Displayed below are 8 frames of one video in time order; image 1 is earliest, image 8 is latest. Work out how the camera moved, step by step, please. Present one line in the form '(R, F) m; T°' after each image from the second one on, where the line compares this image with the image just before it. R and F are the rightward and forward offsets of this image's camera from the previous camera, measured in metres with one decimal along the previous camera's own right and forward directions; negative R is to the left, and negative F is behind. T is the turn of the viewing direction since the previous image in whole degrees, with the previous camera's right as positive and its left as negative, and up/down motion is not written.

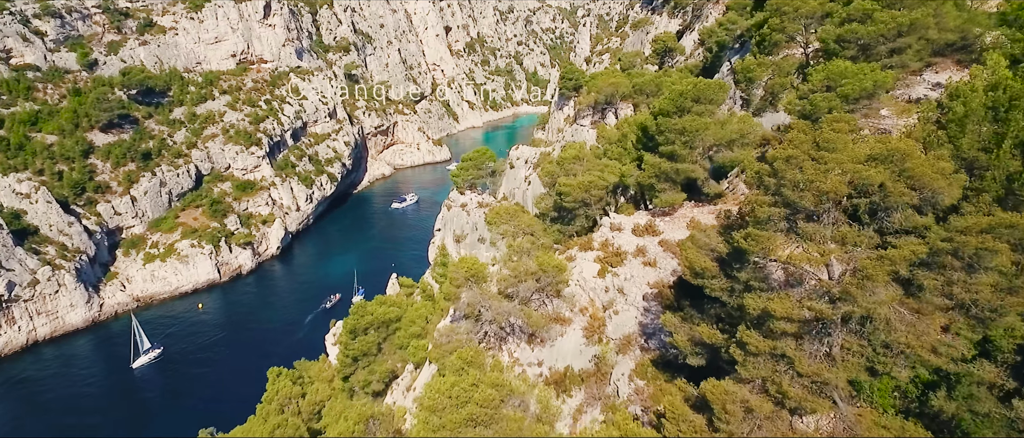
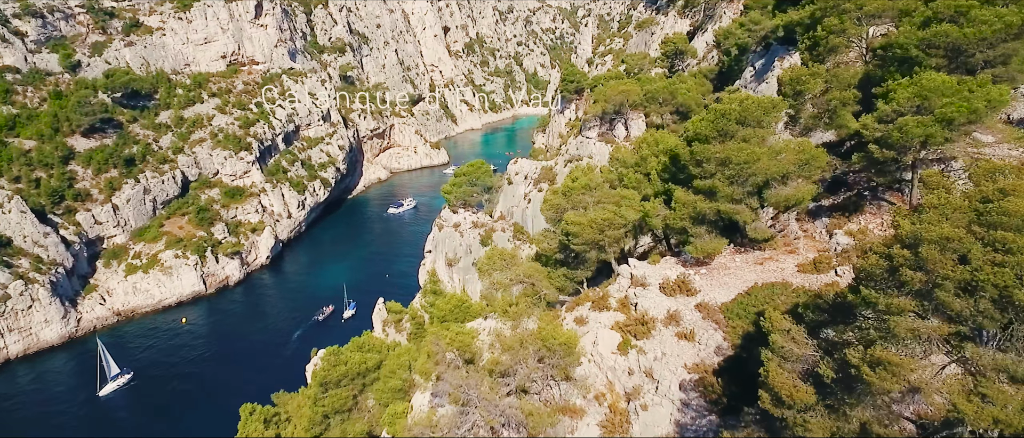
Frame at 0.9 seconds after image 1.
(+0.1, +2.5) m; 0°
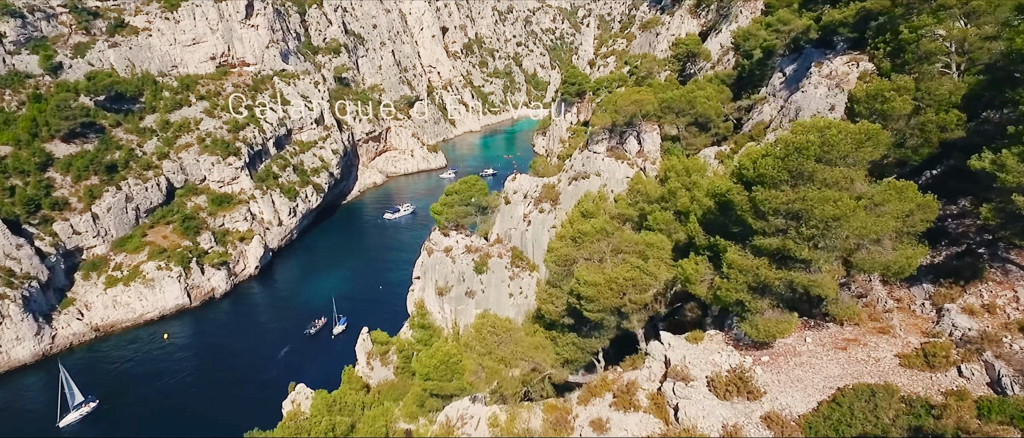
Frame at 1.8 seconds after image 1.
(+0.1, +2.5) m; 0°
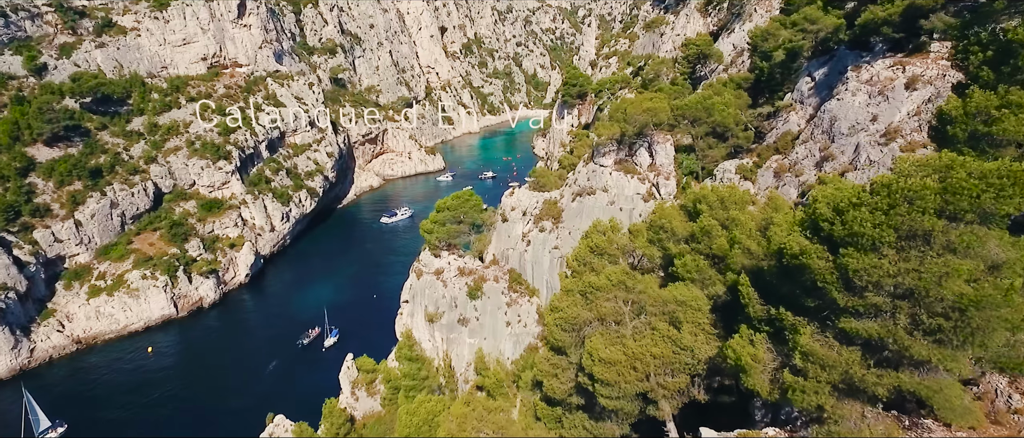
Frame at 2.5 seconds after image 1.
(+0.1, +2.0) m; 0°
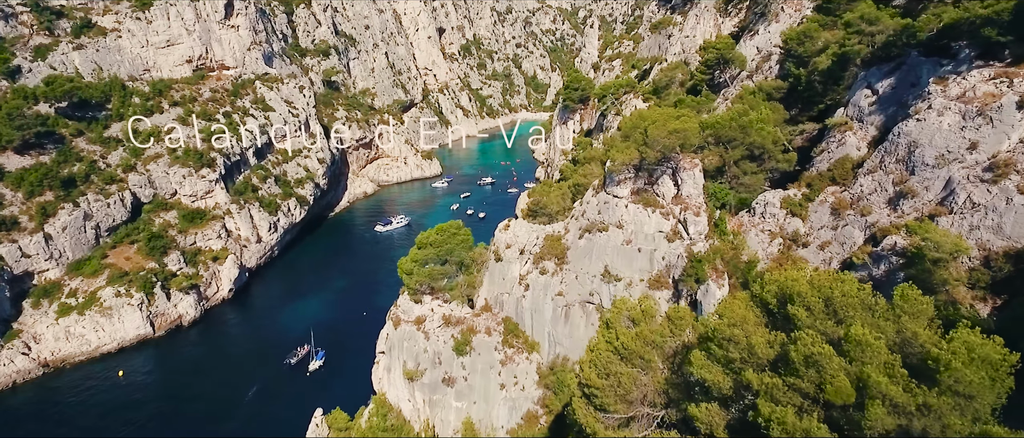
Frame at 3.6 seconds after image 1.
(+0.1, +3.1) m; 0°
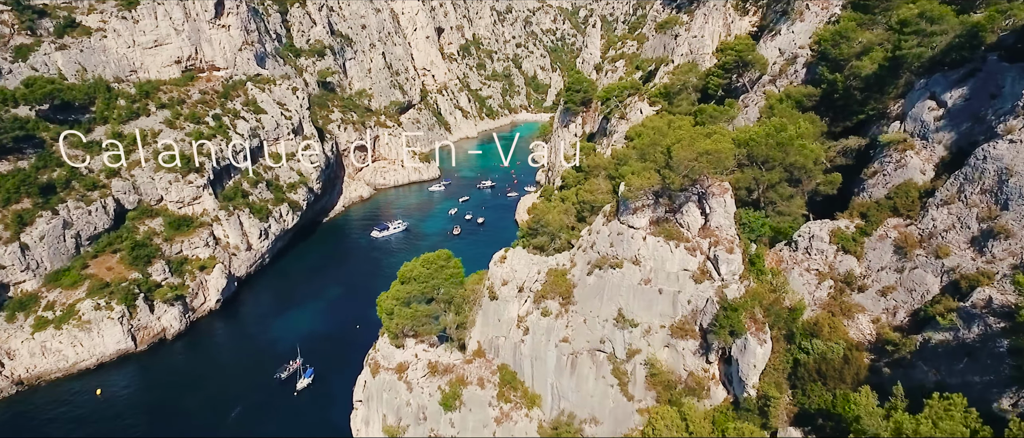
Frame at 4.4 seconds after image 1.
(+0.1, +2.2) m; 0°
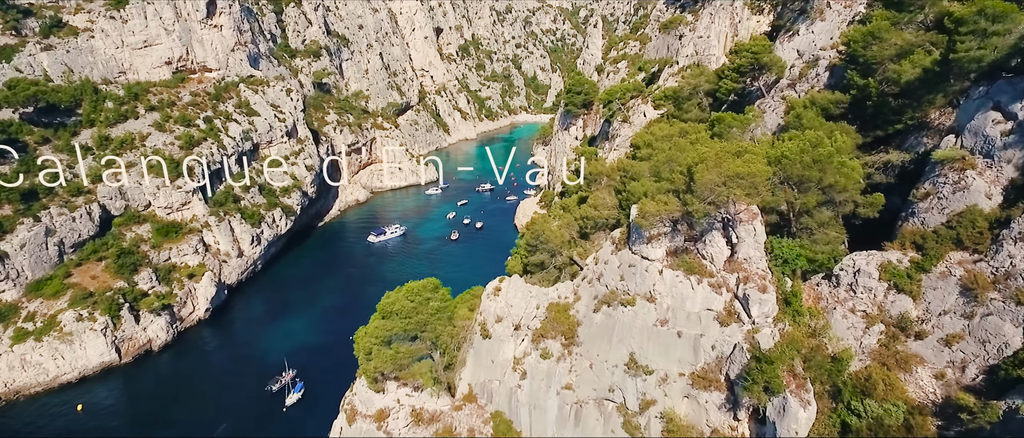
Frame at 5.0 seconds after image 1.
(+0.1, +1.7) m; 0°
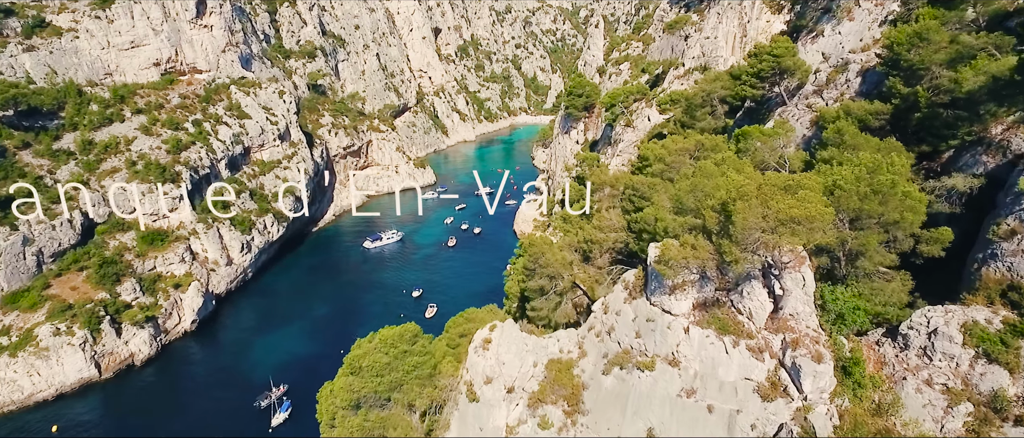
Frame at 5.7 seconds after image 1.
(+0.1, +2.0) m; 0°
